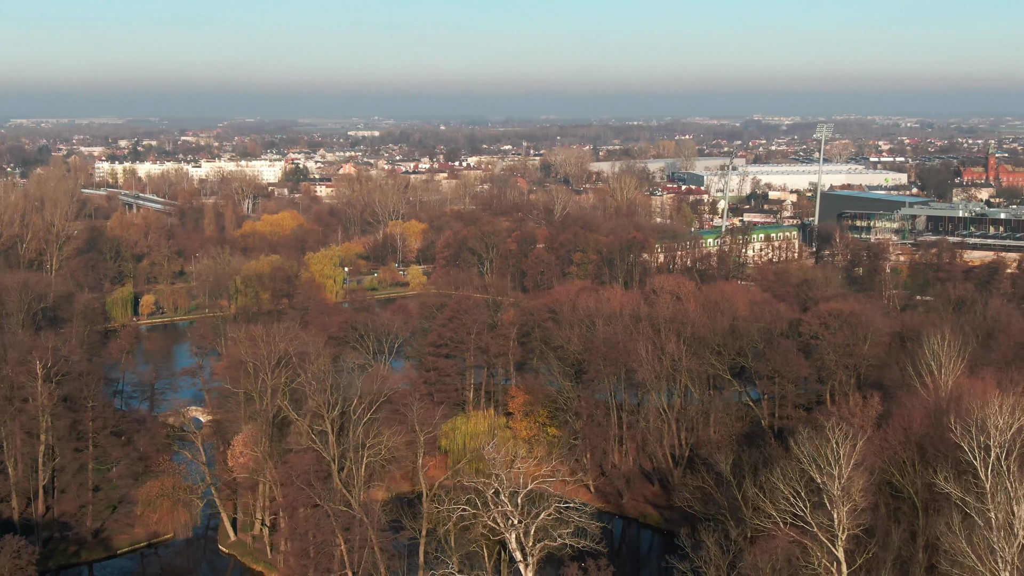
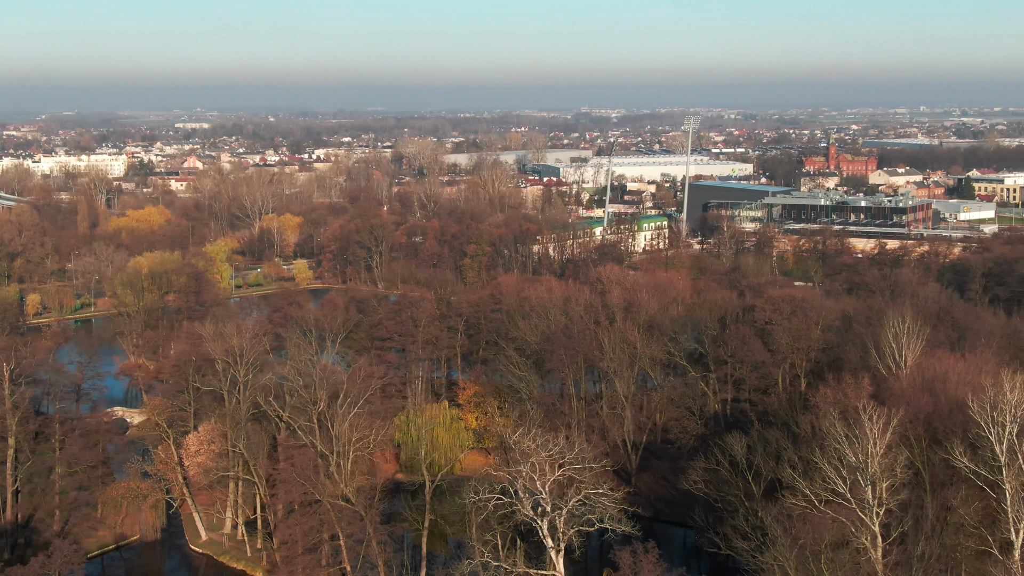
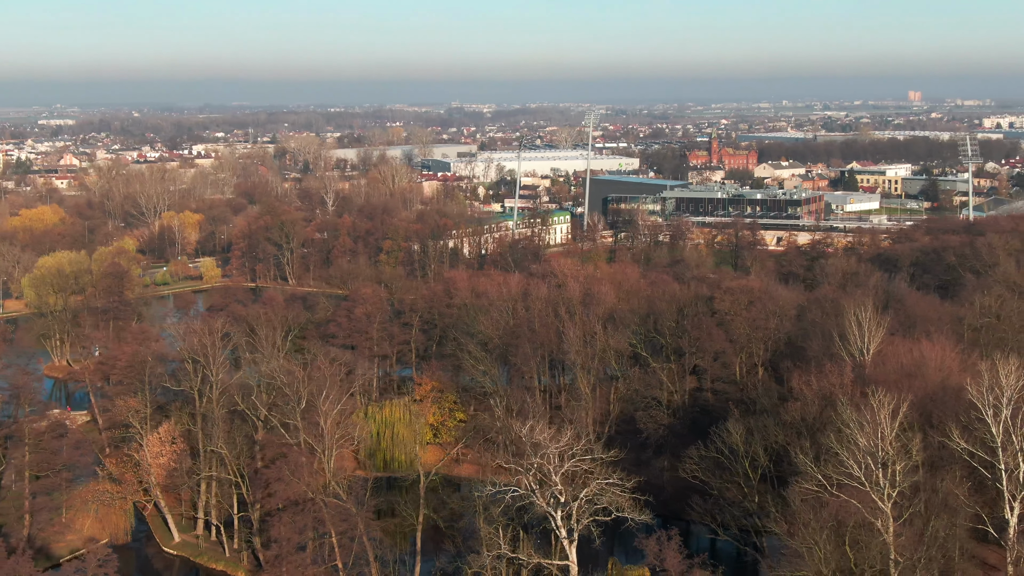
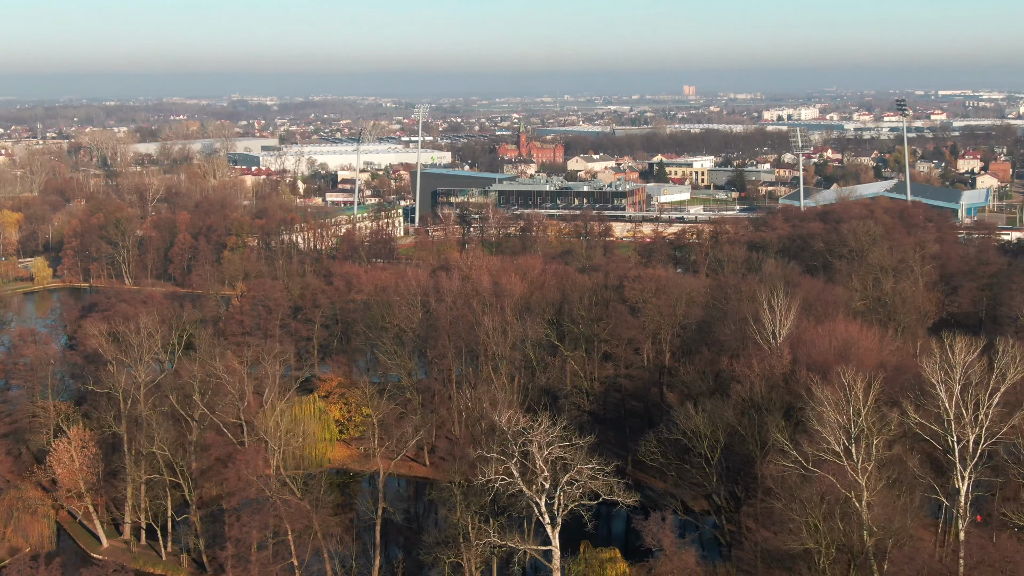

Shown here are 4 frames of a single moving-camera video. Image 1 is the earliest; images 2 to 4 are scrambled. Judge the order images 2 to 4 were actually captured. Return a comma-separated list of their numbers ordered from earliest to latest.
2, 3, 4
